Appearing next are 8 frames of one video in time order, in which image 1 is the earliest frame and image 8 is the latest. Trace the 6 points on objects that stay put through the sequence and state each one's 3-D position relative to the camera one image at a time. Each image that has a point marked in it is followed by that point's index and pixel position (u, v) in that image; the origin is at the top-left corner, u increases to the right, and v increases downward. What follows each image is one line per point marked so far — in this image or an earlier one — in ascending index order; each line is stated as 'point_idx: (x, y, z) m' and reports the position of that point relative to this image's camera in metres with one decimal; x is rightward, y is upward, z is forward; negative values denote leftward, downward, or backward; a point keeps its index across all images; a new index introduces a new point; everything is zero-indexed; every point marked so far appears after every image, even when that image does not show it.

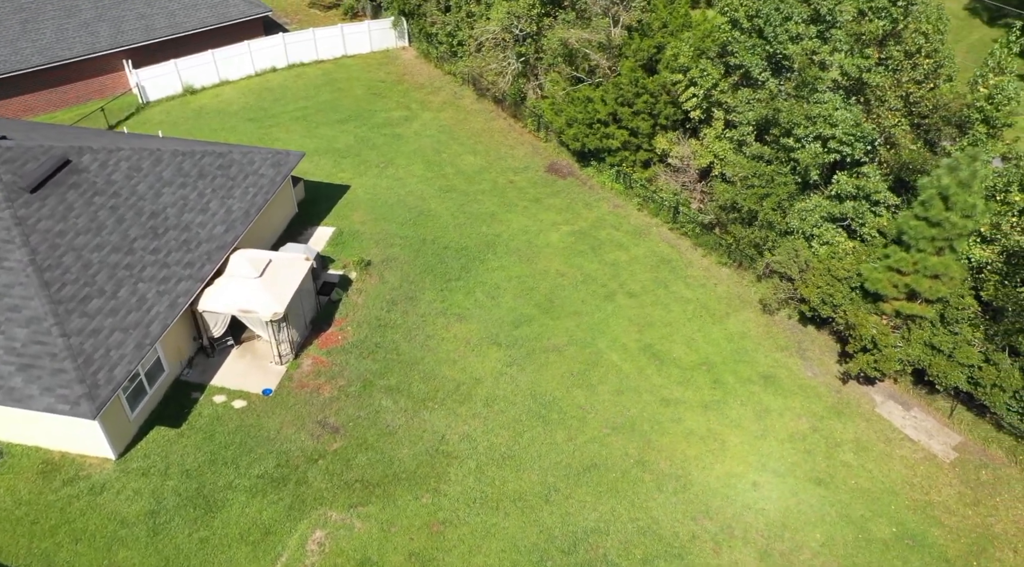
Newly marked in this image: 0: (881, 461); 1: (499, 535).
0: (+9.9, -4.8, +18.9) m
1: (-0.3, -5.8, +16.2) m
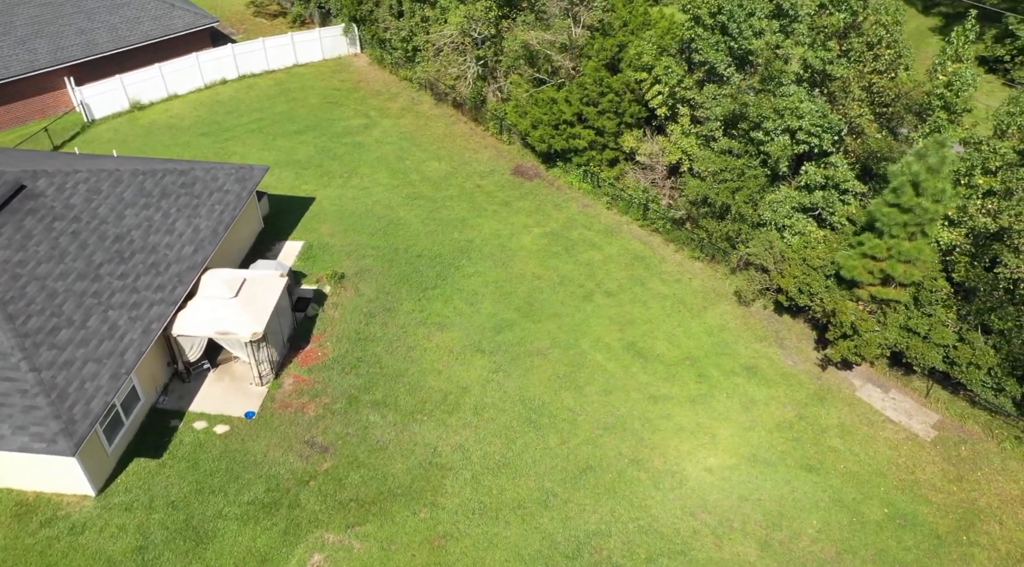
0: (+9.7, -4.4, +19.3) m
1: (-0.2, -5.9, +16.0) m
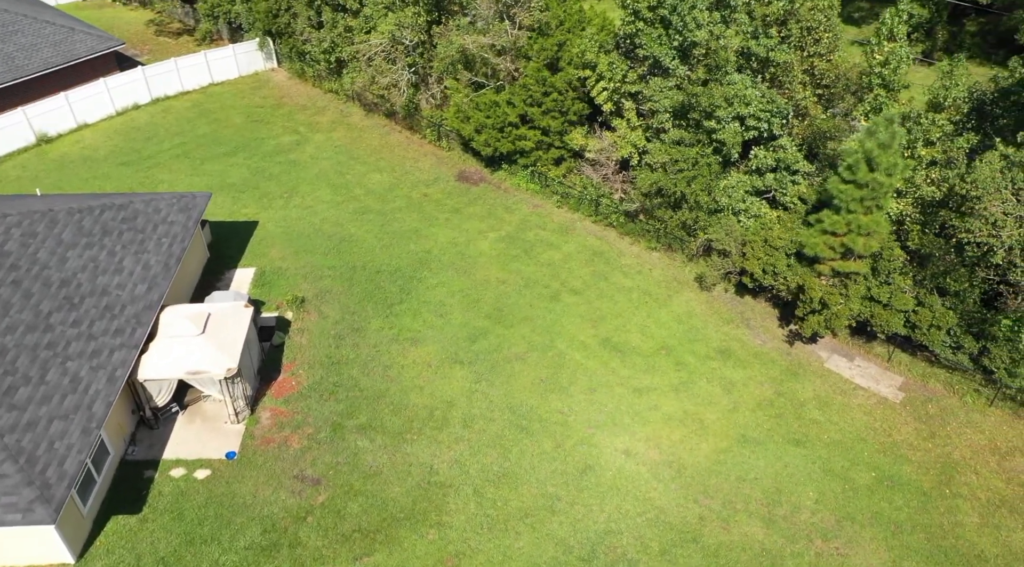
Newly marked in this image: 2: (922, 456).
0: (+9.4, -3.7, +20.1) m
1: (+0.1, -6.1, +15.7) m
2: (+11.0, -4.6, +18.9) m
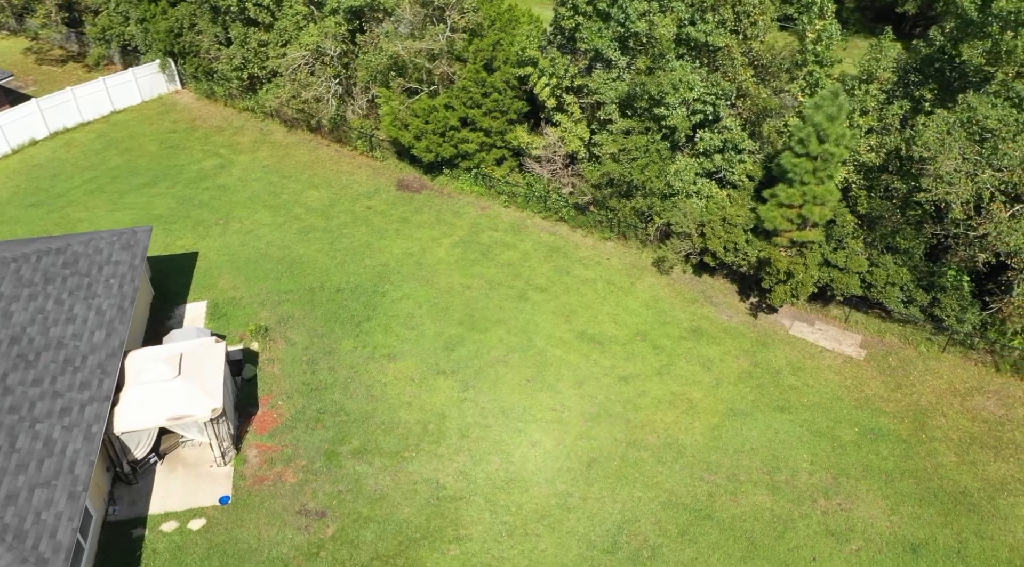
0: (+9.1, -2.7, +21.0) m
1: (+0.7, -6.1, +15.5) m
2: (+10.9, -3.5, +20.0) m
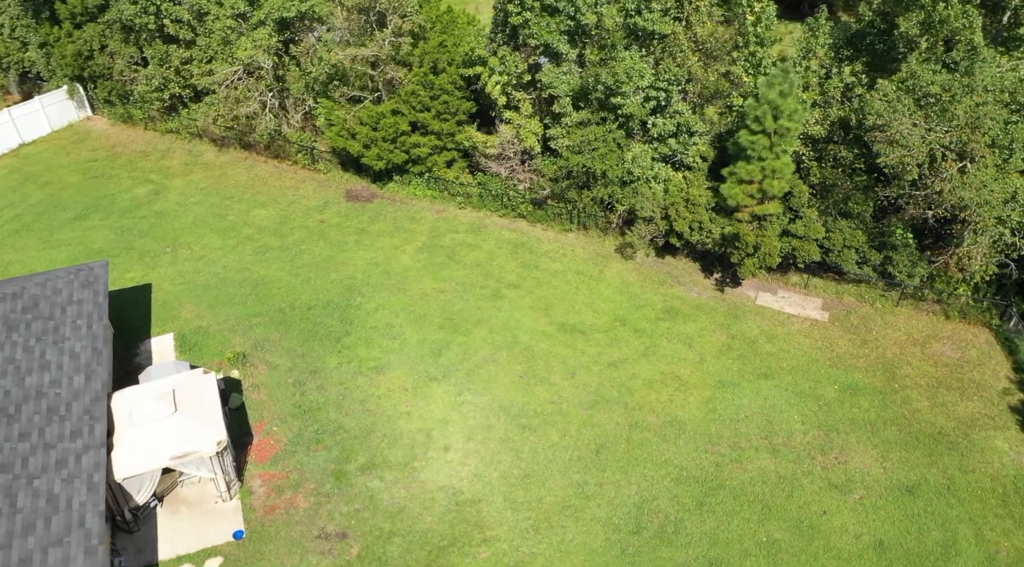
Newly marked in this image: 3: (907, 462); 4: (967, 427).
0: (+8.6, -1.8, +22.1) m
1: (+1.3, -5.9, +15.6) m
2: (+10.6, -2.3, +21.3) m
3: (+10.6, -4.7, +18.6) m
4: (+13.0, -4.0, +19.9) m
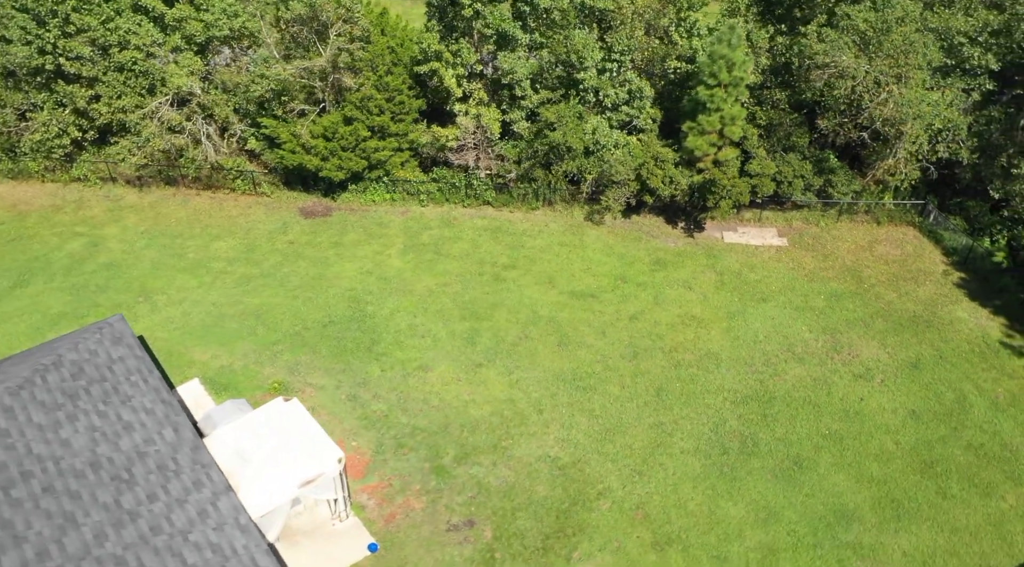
0: (+8.9, +0.6, +24.7) m
1: (+4.0, -4.8, +17.0) m
2: (+11.1, +0.4, +24.3) m
3: (+12.1, -1.9, +21.7) m
4: (+13.9, -0.8, +23.4) m
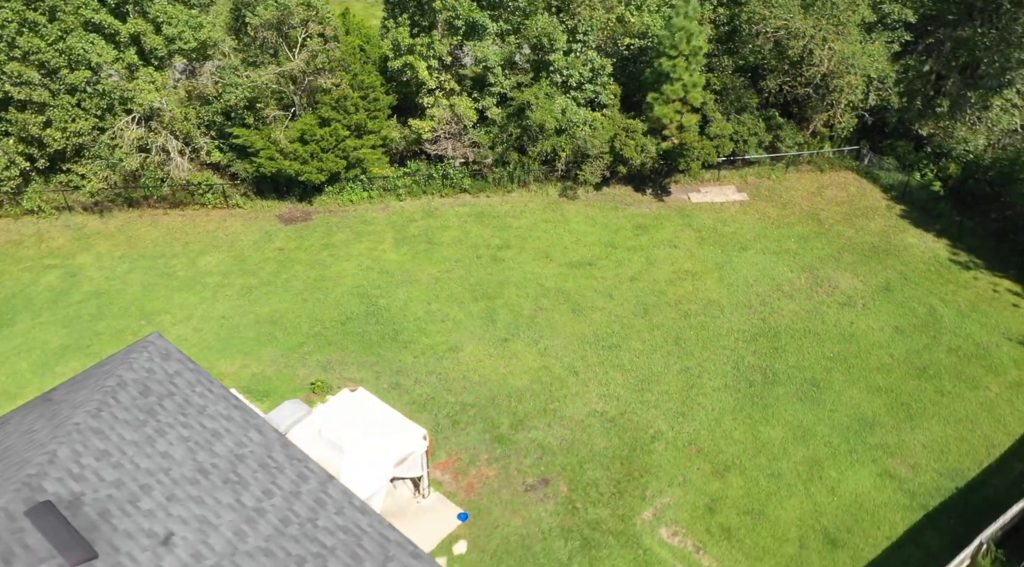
0: (+8.6, +2.4, +26.7) m
1: (+5.4, -3.5, +18.5) m
2: (+10.8, +2.5, +26.6) m
3: (+12.4, +0.4, +24.2) m
4: (+13.9, +1.7, +26.2) m
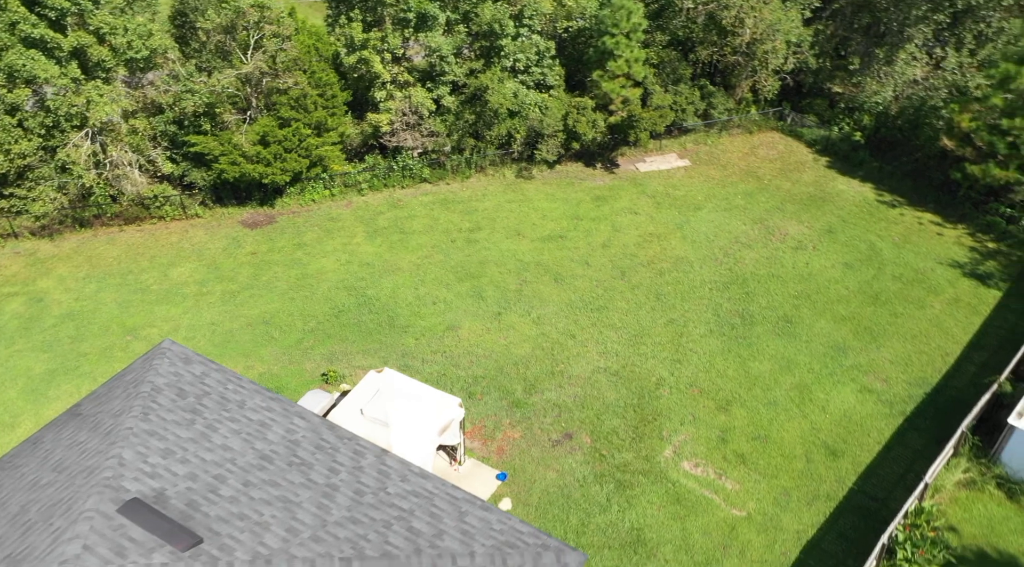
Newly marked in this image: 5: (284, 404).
0: (+7.2, +4.1, +28.6) m
1: (+5.7, -2.1, +20.2) m
2: (+9.4, +4.4, +28.8) m
3: (+11.5, +2.5, +26.6) m
4: (+12.6, +4.0, +28.7) m
5: (-5.0, -2.6, +15.5) m
